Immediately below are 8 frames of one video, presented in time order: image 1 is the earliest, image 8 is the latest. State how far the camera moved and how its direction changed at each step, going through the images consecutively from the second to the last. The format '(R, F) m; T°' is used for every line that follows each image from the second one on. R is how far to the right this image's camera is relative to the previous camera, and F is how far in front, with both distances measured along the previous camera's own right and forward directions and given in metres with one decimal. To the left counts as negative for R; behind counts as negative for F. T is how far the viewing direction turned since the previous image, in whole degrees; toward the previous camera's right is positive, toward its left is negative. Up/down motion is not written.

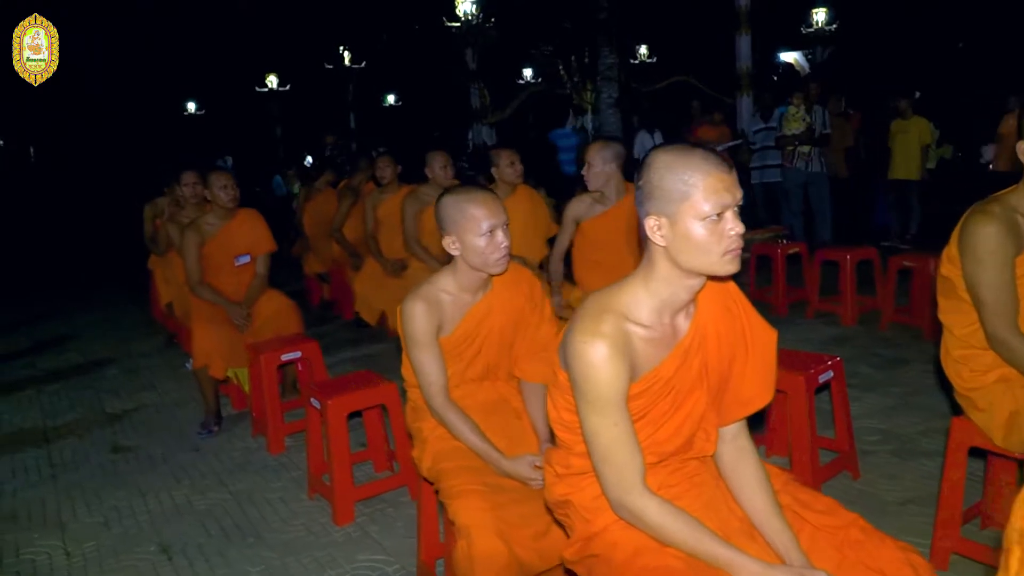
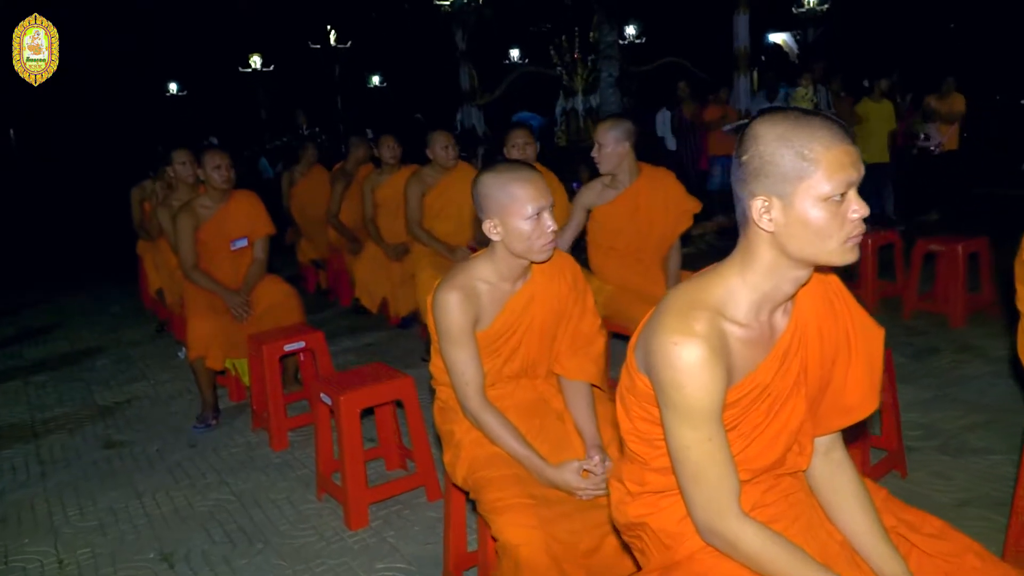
(-0.2, +0.3) m; +1°
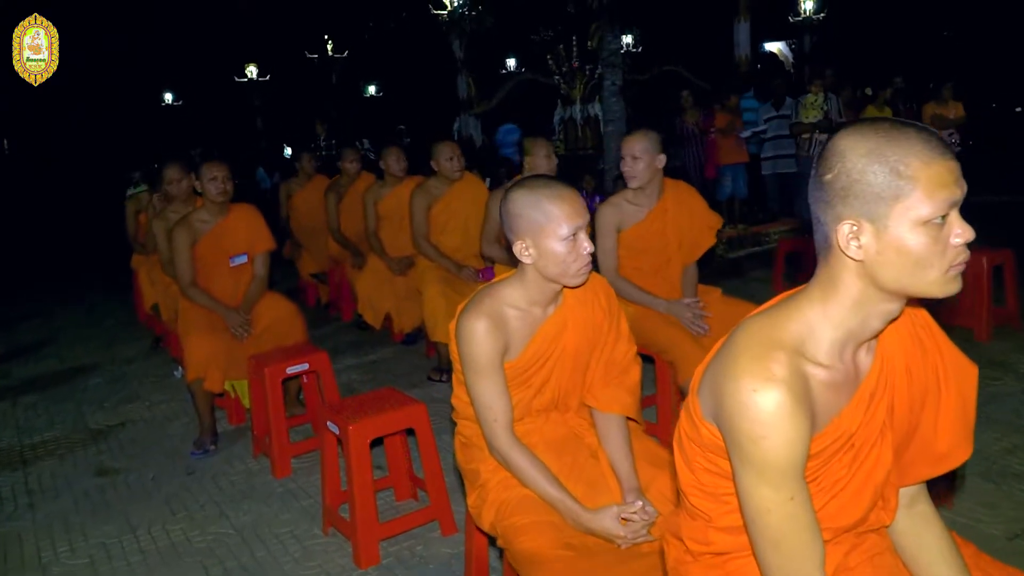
(-0.1, +0.2) m; 0°
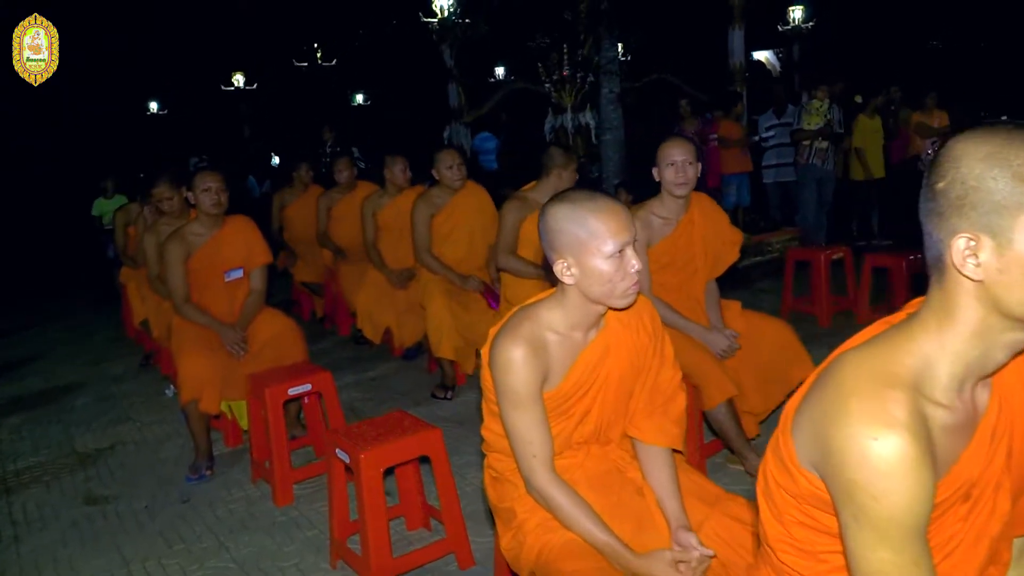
(-0.1, +0.2) m; +1°
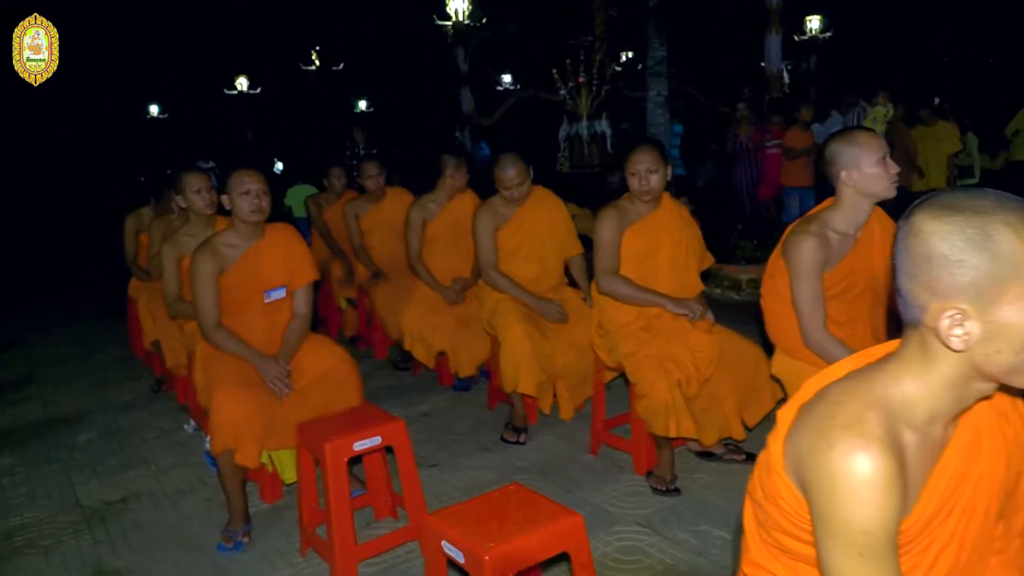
(-0.4, +0.8) m; 0°
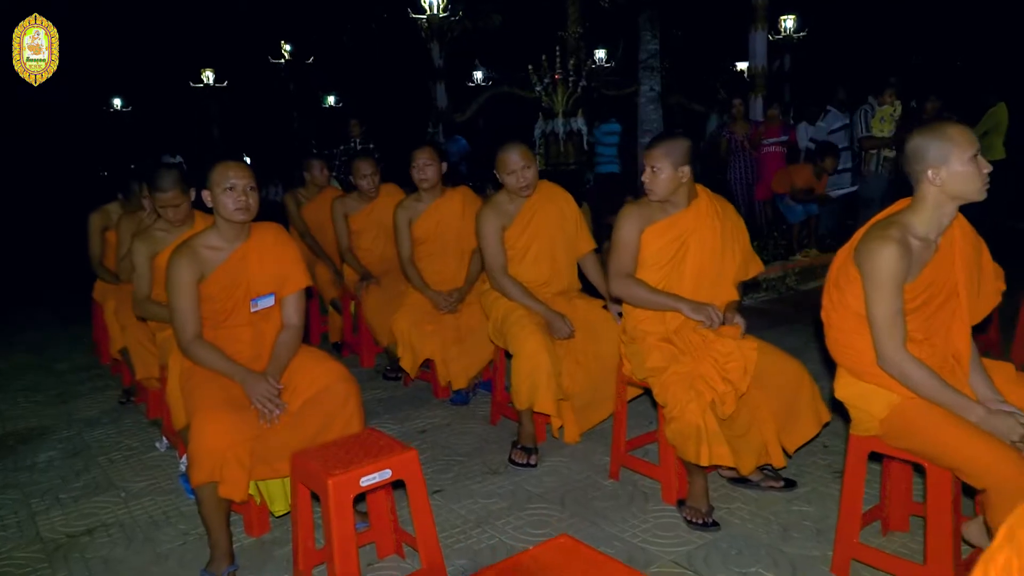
(-0.2, +0.4) m; +2°
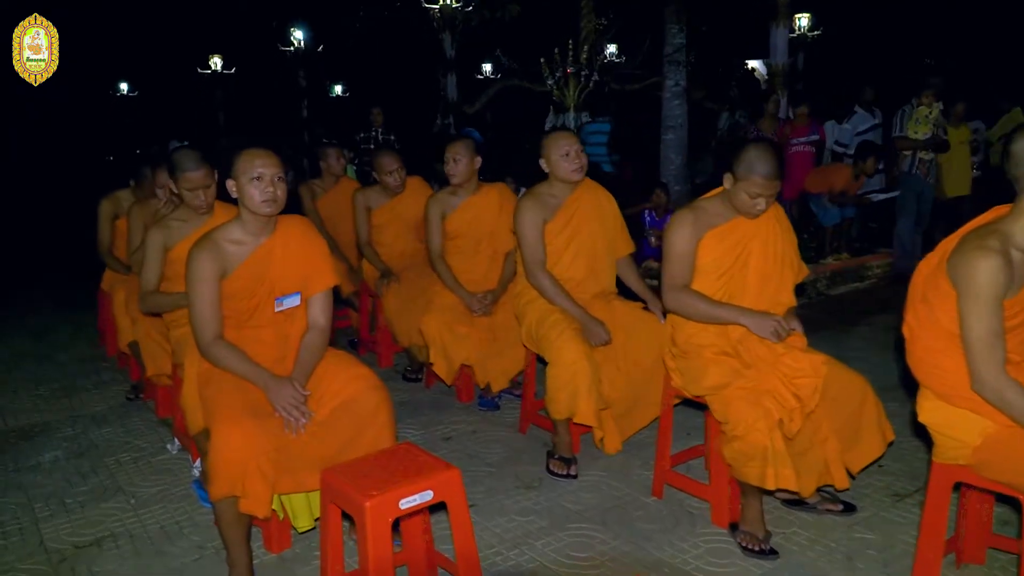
(-0.2, +0.2) m; 0°
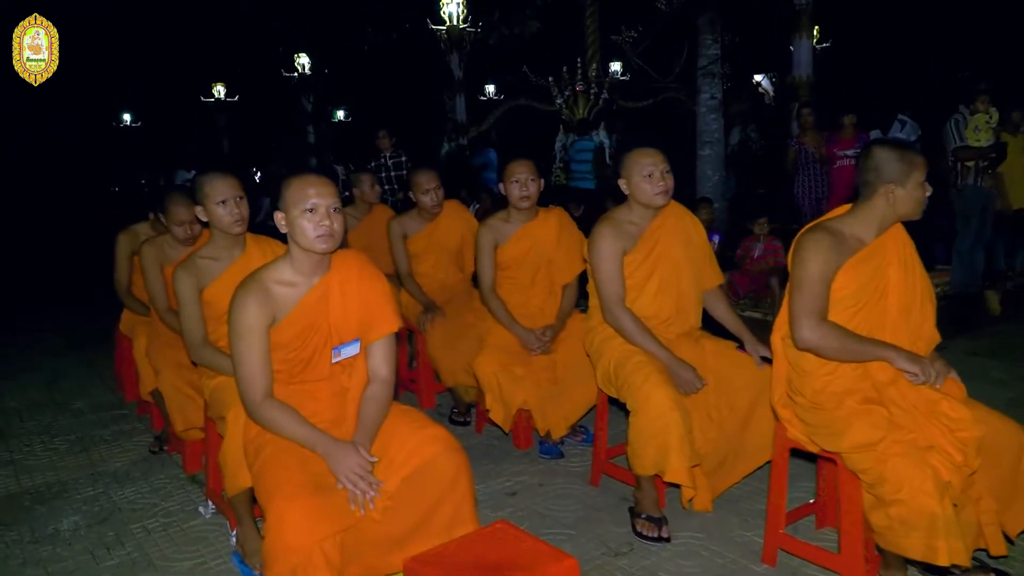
(-0.3, +0.5) m; 0°
